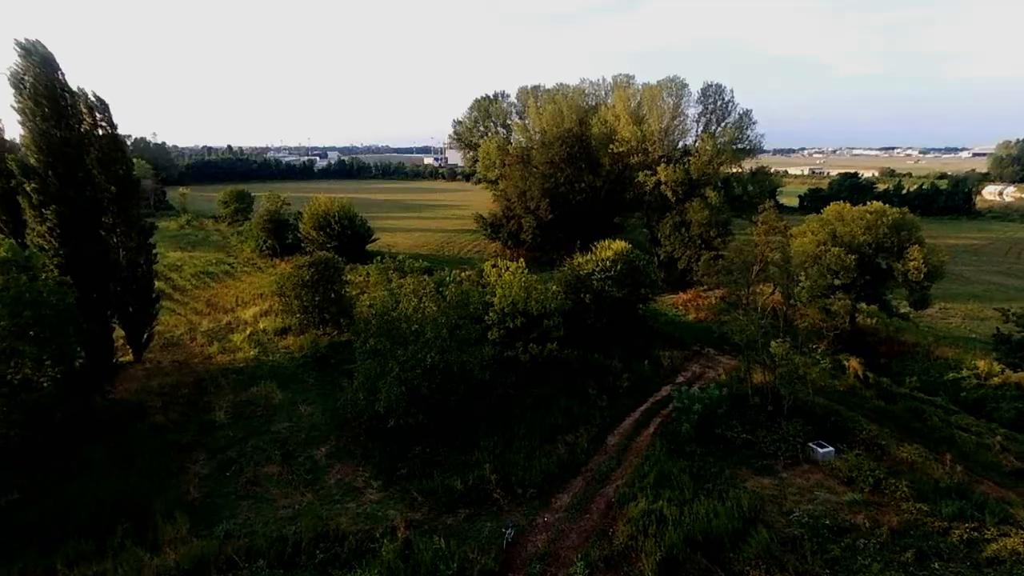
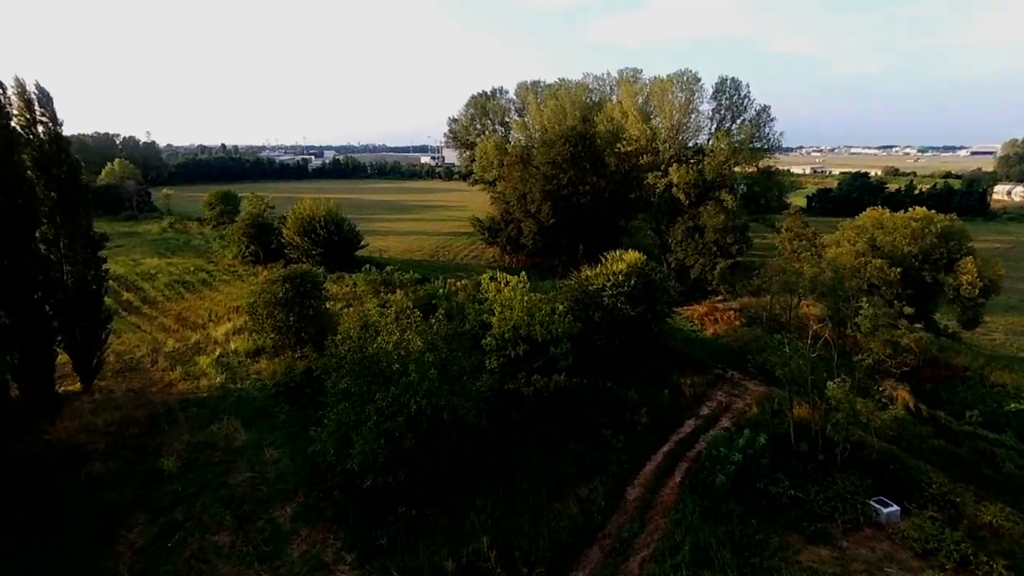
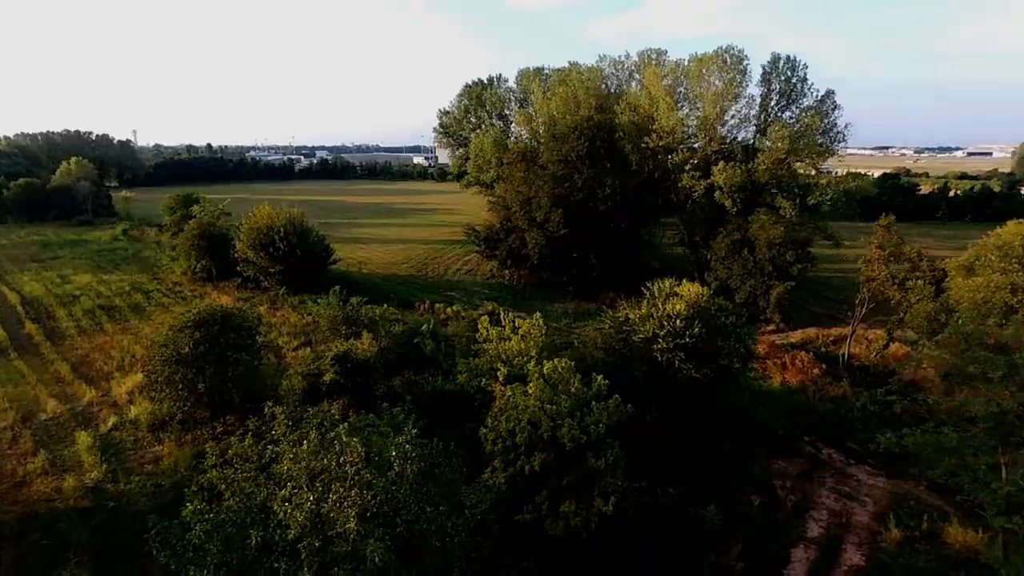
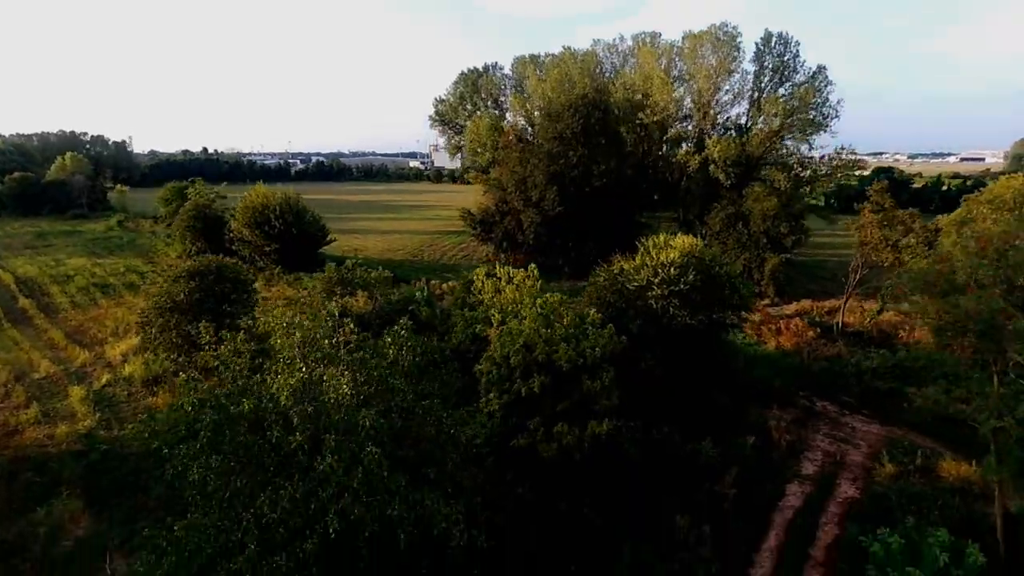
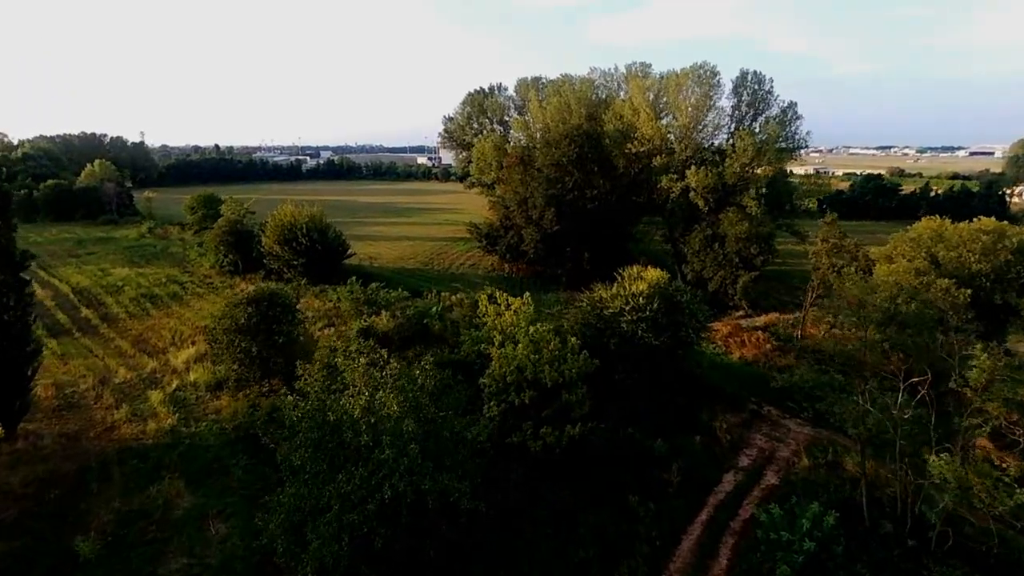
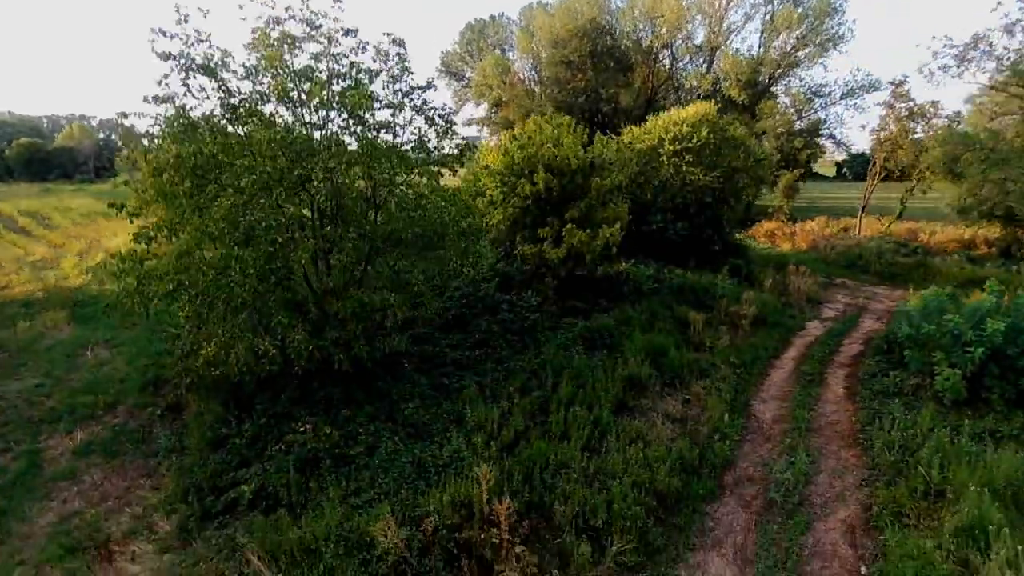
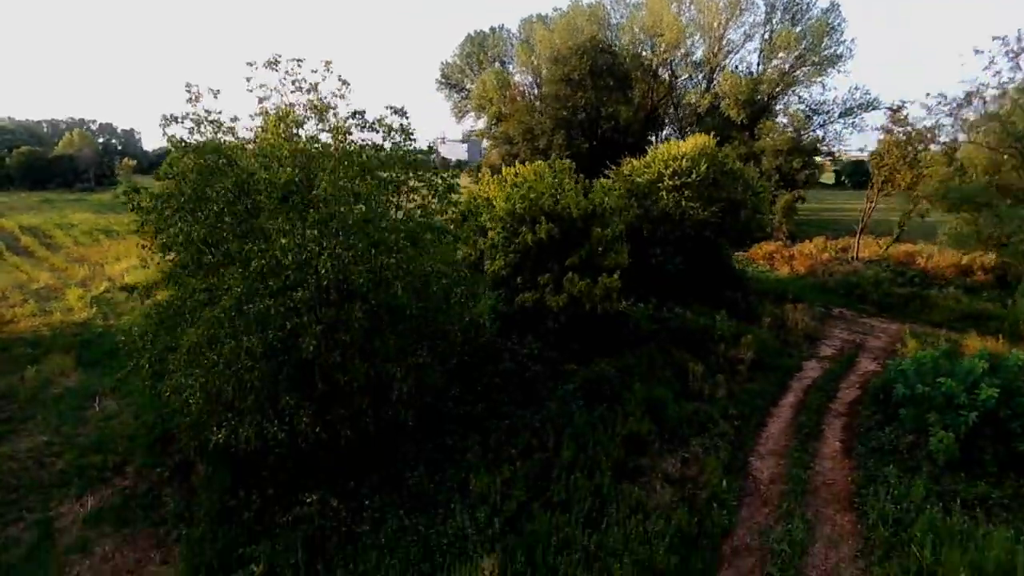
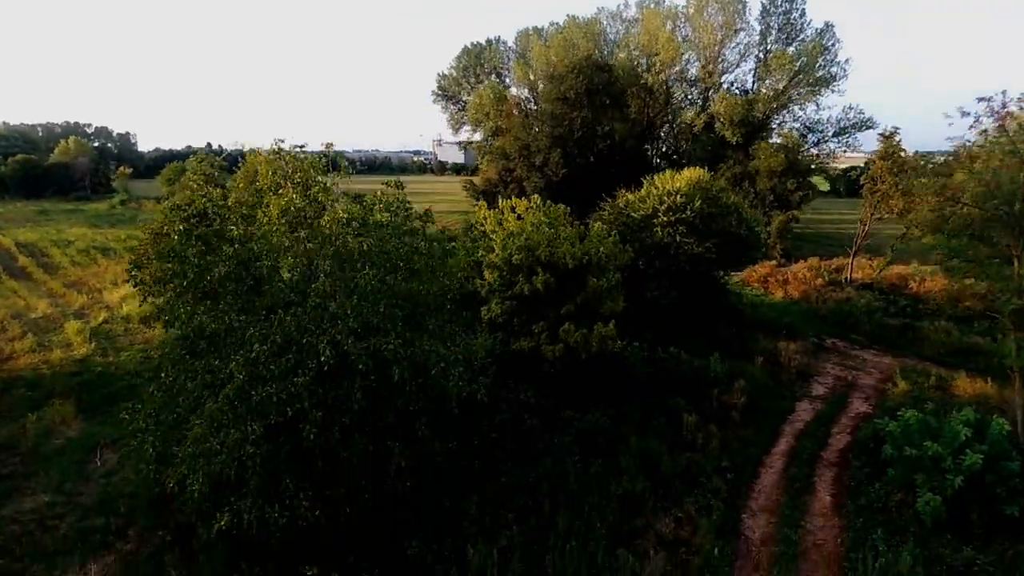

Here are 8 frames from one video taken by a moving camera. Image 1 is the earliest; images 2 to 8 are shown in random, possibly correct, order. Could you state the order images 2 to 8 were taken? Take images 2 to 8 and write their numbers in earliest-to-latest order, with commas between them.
2, 5, 3, 4, 8, 7, 6
